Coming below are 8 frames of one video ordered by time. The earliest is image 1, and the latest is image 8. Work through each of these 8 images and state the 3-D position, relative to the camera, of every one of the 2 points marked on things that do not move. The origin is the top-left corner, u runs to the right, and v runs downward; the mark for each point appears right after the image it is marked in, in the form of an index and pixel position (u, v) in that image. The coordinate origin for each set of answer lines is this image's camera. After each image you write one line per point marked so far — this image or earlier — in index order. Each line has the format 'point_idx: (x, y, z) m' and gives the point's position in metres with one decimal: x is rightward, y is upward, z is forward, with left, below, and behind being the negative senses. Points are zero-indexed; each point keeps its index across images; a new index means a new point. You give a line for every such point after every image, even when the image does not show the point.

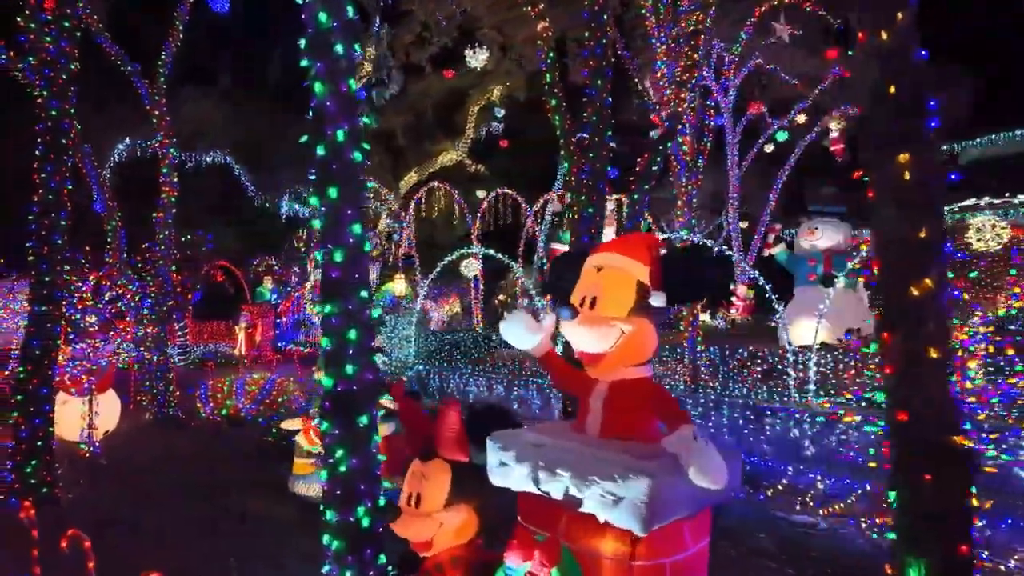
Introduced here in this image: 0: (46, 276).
0: (-3.8, +0.1, +4.8) m
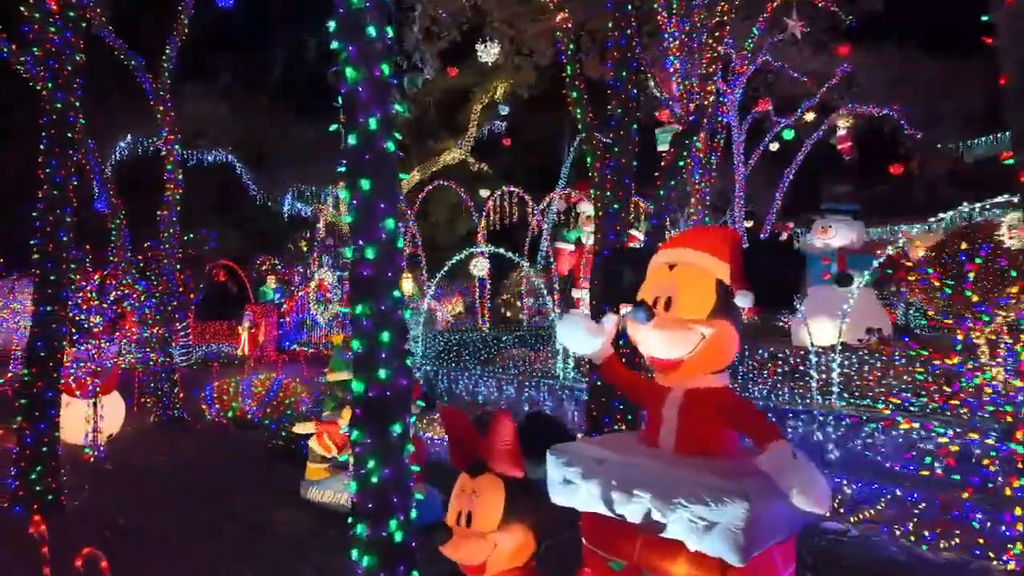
0: (-3.6, +0.1, +4.7) m
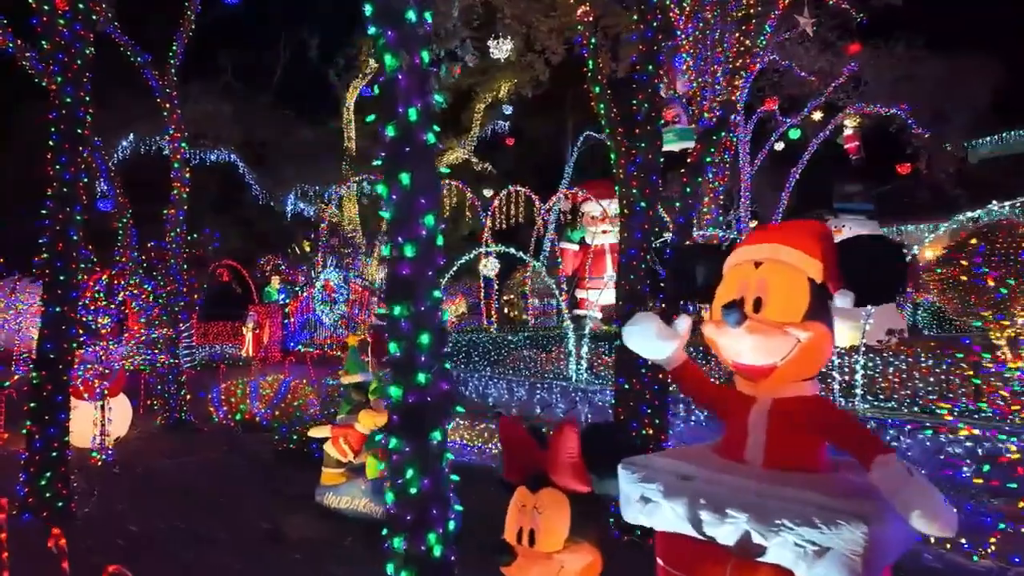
0: (-3.4, +0.1, +4.5) m
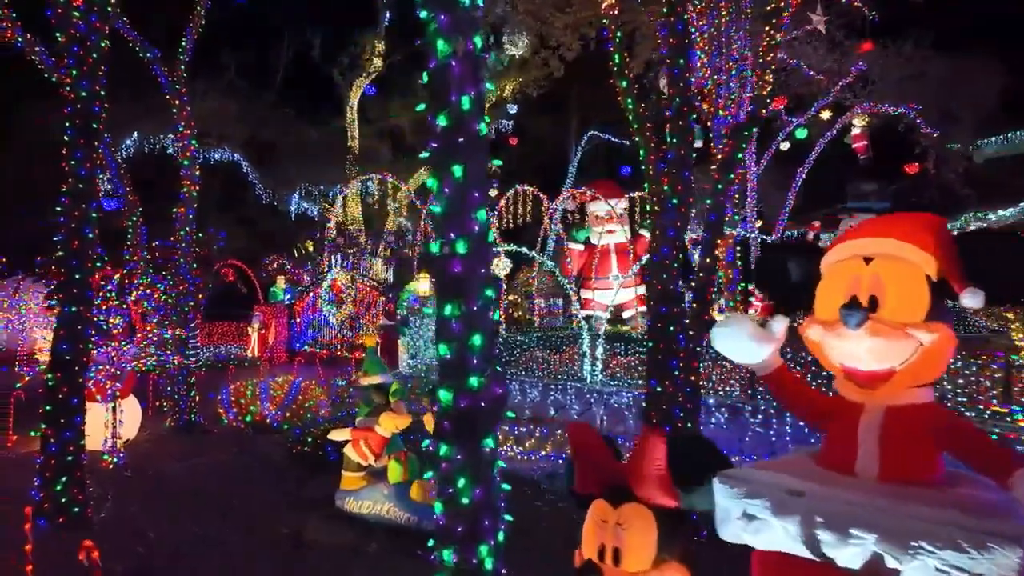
0: (-3.2, +0.1, +4.4) m
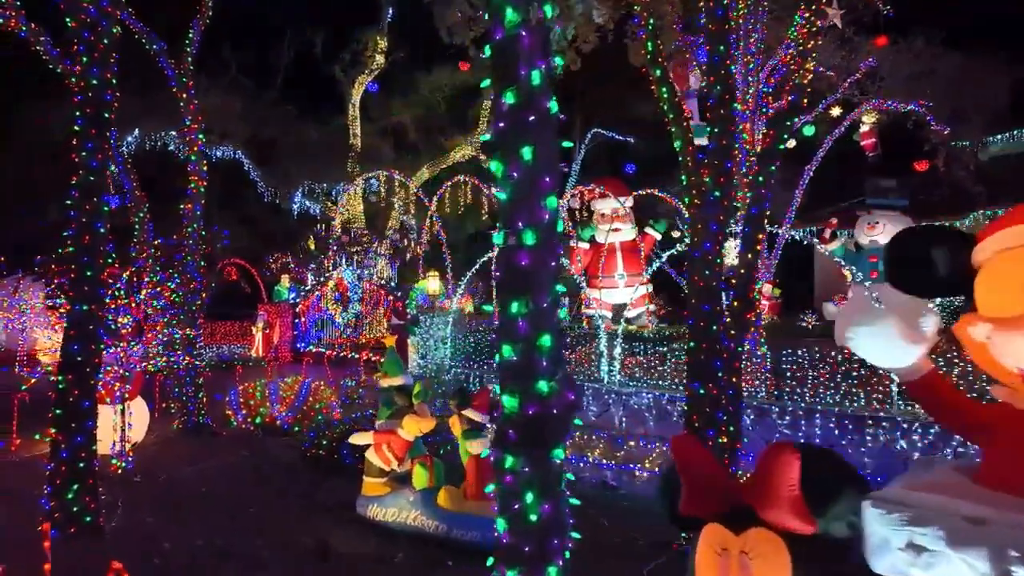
0: (-3.0, +0.1, +4.2) m
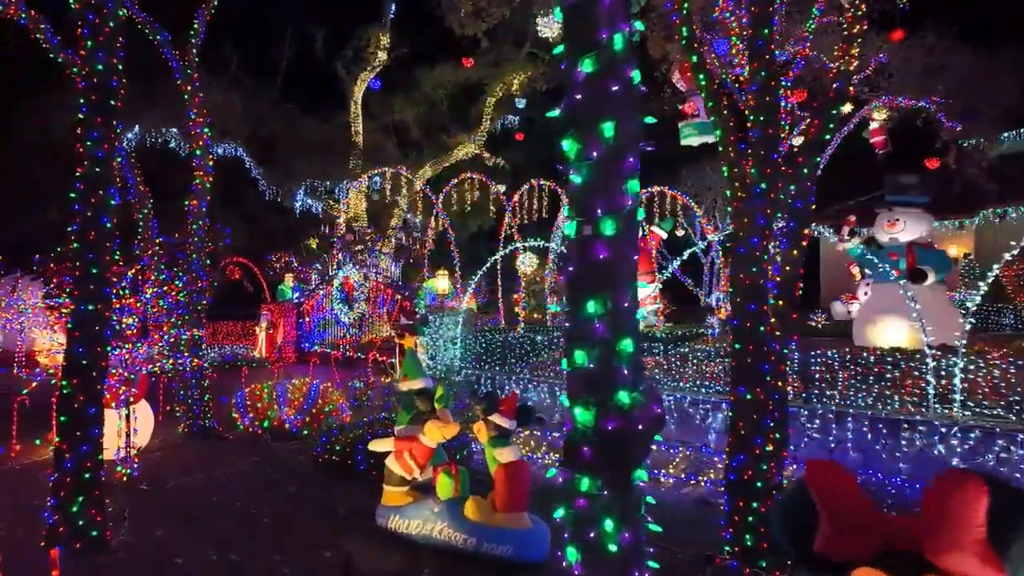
0: (-2.7, +0.1, +3.9) m
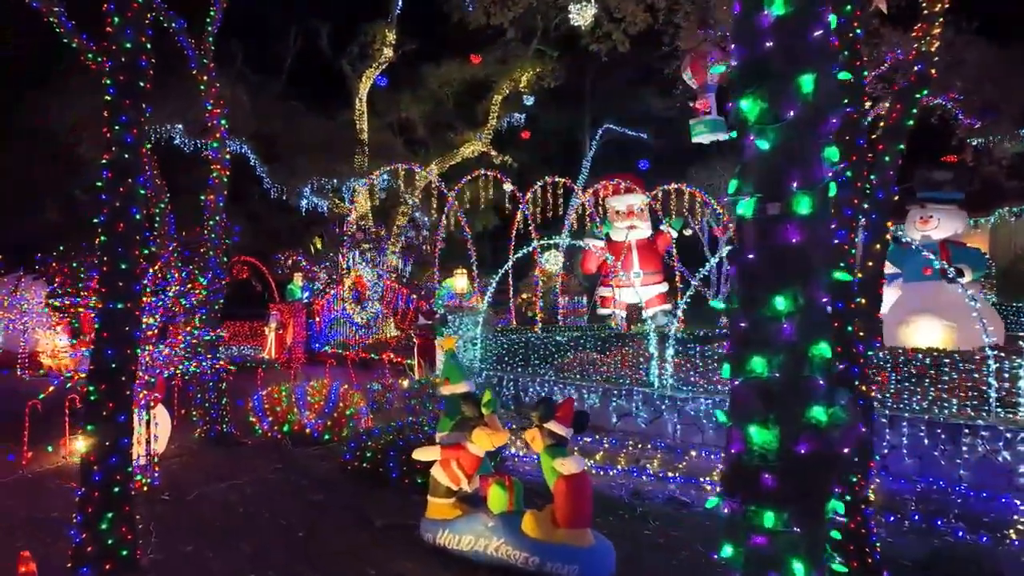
0: (-2.3, +0.2, +3.6) m
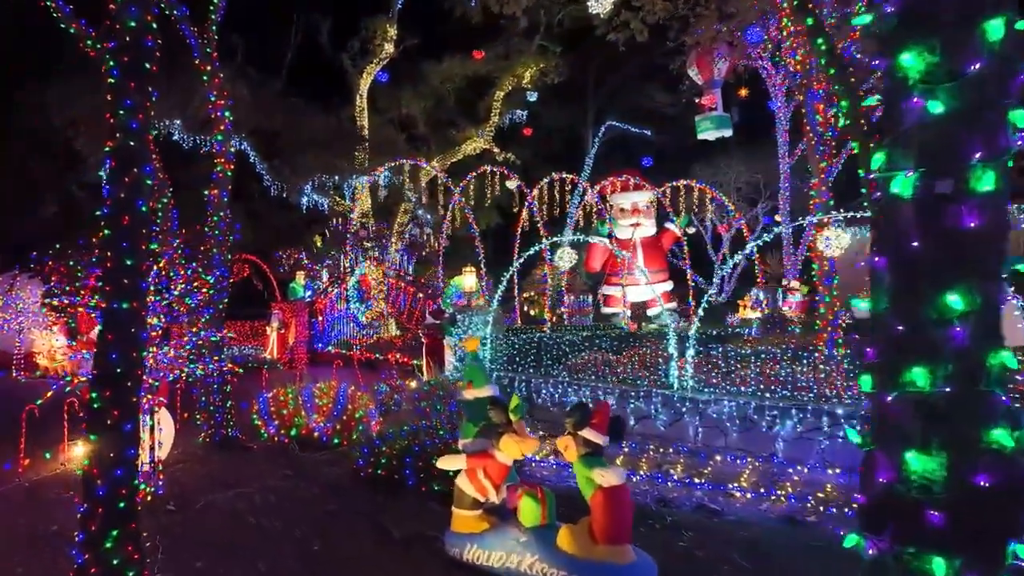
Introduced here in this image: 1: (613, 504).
0: (-2.1, +0.2, +3.3) m
1: (+0.6, -1.3, +3.6) m
